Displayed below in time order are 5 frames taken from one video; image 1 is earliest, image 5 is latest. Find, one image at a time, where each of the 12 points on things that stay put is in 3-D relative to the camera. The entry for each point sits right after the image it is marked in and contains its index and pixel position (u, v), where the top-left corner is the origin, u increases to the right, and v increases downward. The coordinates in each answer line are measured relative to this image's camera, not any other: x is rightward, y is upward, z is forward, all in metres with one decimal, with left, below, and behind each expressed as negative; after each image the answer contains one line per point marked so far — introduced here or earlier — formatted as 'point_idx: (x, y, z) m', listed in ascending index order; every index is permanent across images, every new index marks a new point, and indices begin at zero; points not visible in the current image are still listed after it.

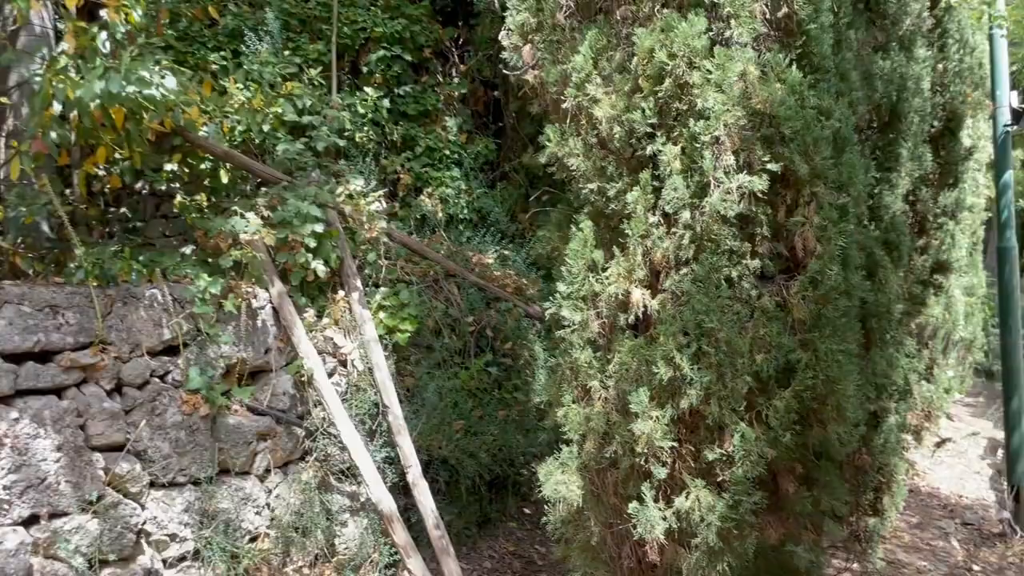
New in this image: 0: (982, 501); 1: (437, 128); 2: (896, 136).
0: (+3.9, -1.8, +7.1) m
1: (-0.5, +1.0, +5.5) m
2: (+1.9, +0.7, +4.2) m
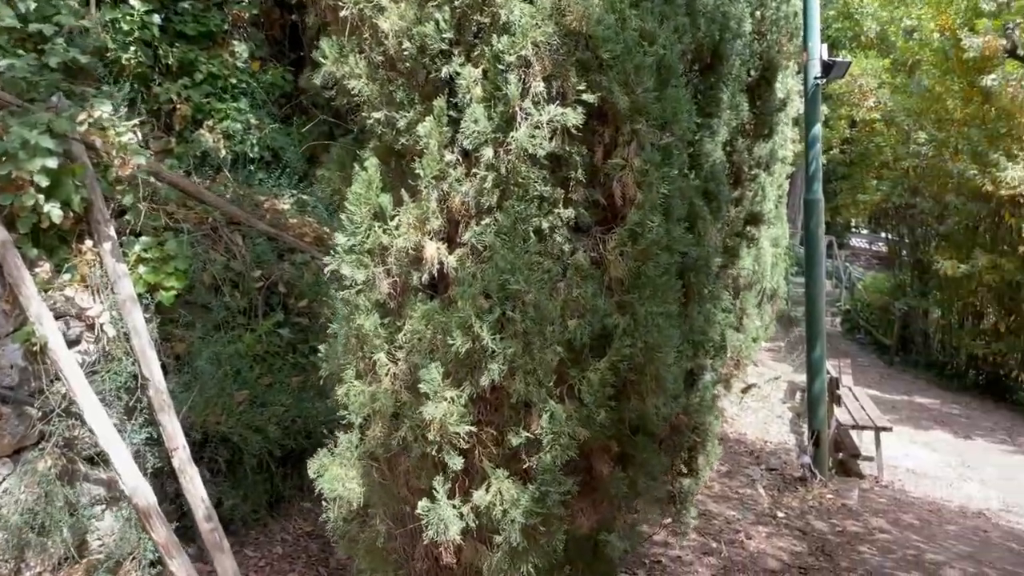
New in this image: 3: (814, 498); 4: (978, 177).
0: (+2.3, -1.3, +7.4) m
1: (-1.6, +1.3, +4.8) m
2: (+0.9, +1.0, +4.0) m
3: (+2.1, -1.5, +6.1) m
4: (+5.5, +1.3, +10.2) m
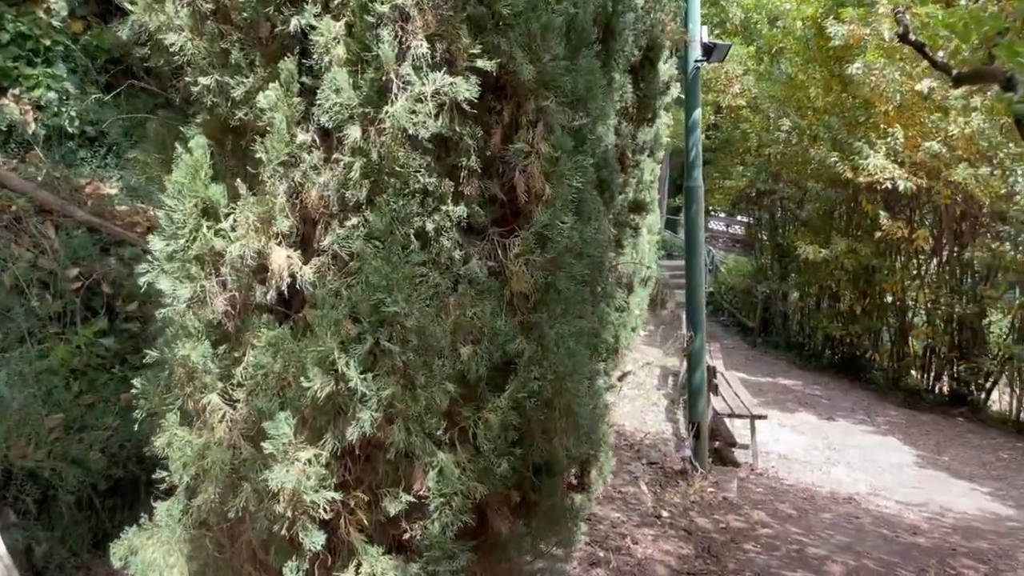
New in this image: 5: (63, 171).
0: (+1.3, -1.2, +7.3) m
1: (-2.3, +1.3, +4.1) m
2: (+0.4, +1.0, +3.6) m
3: (+1.3, -1.4, +6.0) m
4: (+3.9, +1.5, +10.4) m
5: (-1.9, +0.5, +3.7) m
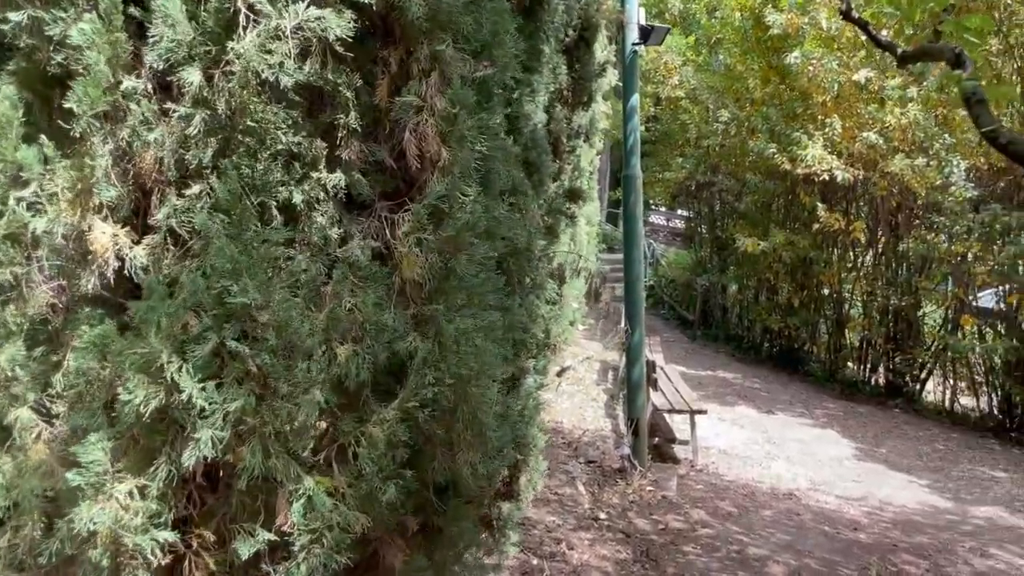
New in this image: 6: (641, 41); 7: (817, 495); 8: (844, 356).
0: (+0.7, -1.2, +7.0) m
1: (-2.6, +1.3, +3.6) m
2: (+0.1, +1.0, +3.4) m
3: (+0.8, -1.4, +5.8) m
4: (+3.2, +1.6, +10.4) m
5: (-2.2, +0.5, +3.2) m
6: (+0.9, +1.7, +5.8) m
7: (+2.3, -1.6, +6.7) m
8: (+4.4, -0.9, +11.5) m
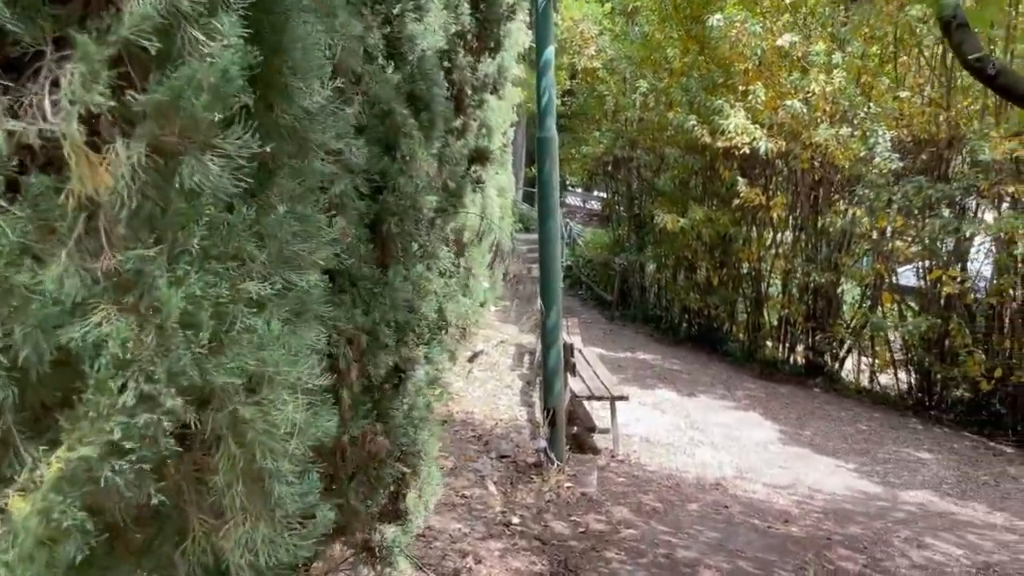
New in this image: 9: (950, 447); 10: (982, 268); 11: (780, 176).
0: (0.0, -1.0, +6.5) m
1: (-3.0, +1.4, +2.7) m
2: (-0.3, +1.1, +2.7) m
3: (+0.2, -1.2, +5.2) m
4: (+2.1, +1.8, +9.9) m
5: (-2.6, +0.6, +2.4) m
6: (+0.3, +1.8, +5.2) m
7: (+1.7, -1.4, +6.2) m
8: (+3.2, -0.6, +11.2) m
9: (+3.9, -1.4, +7.7) m
10: (+4.5, +0.2, +8.3) m
11: (+3.2, +1.4, +10.4) m
